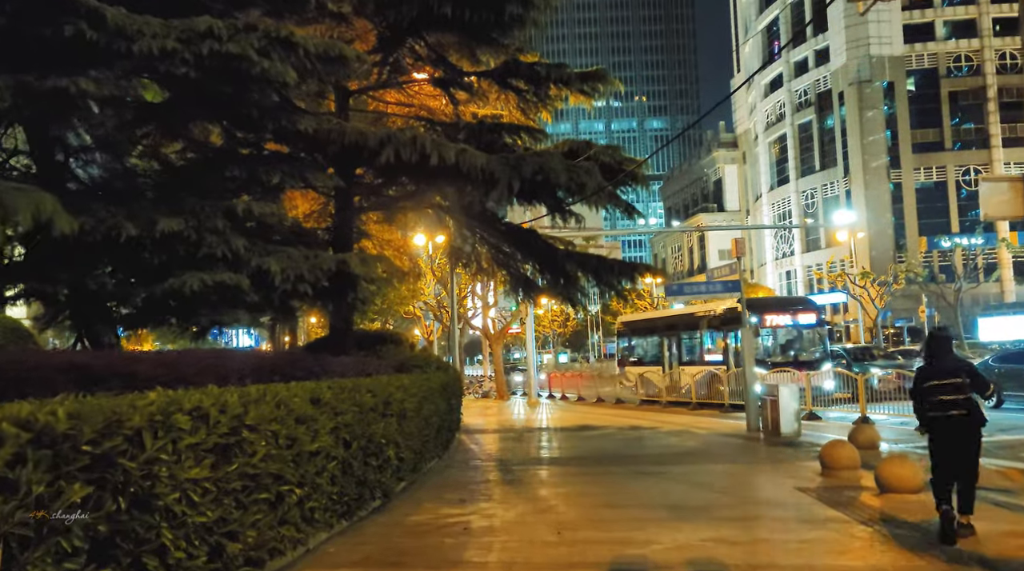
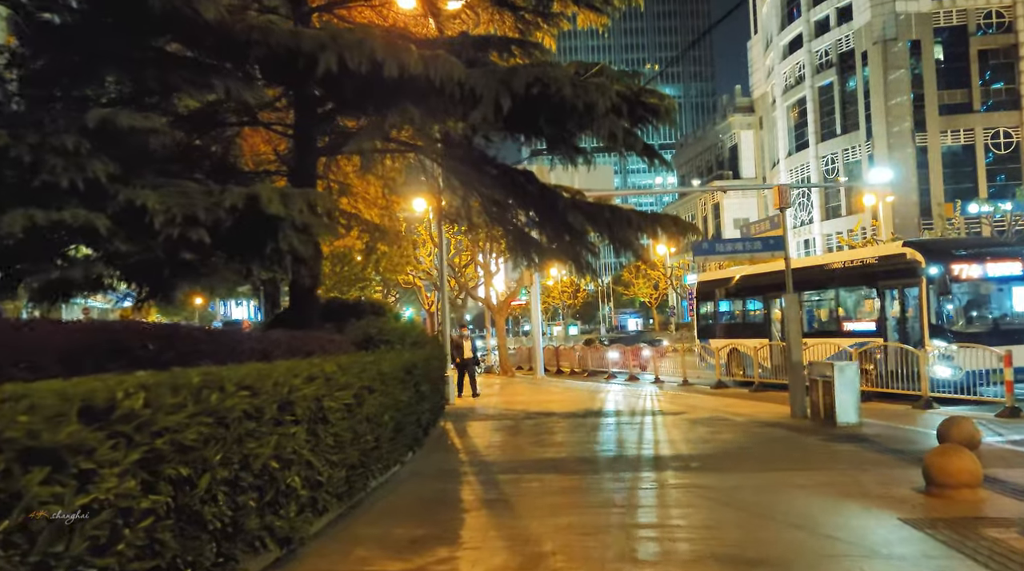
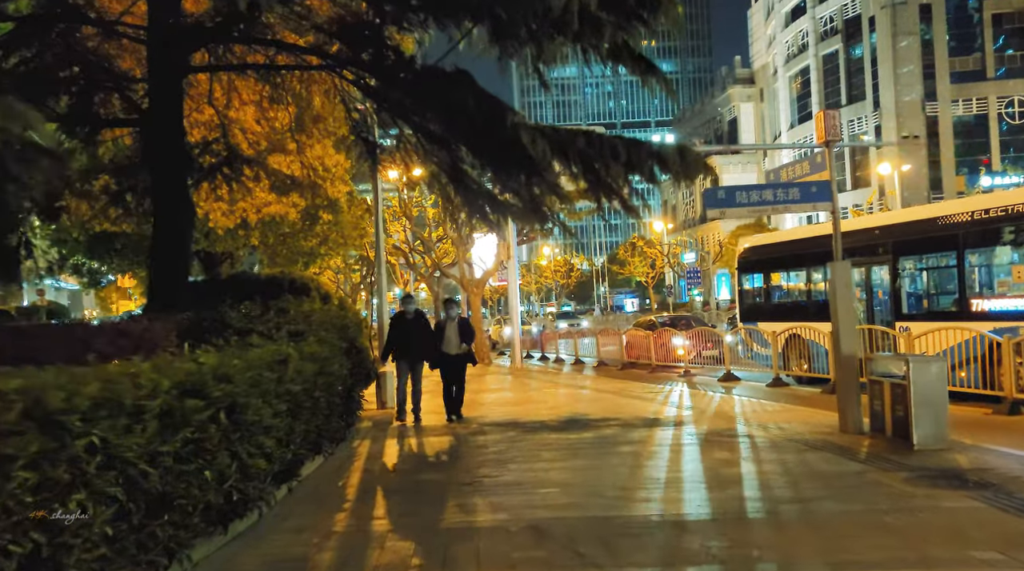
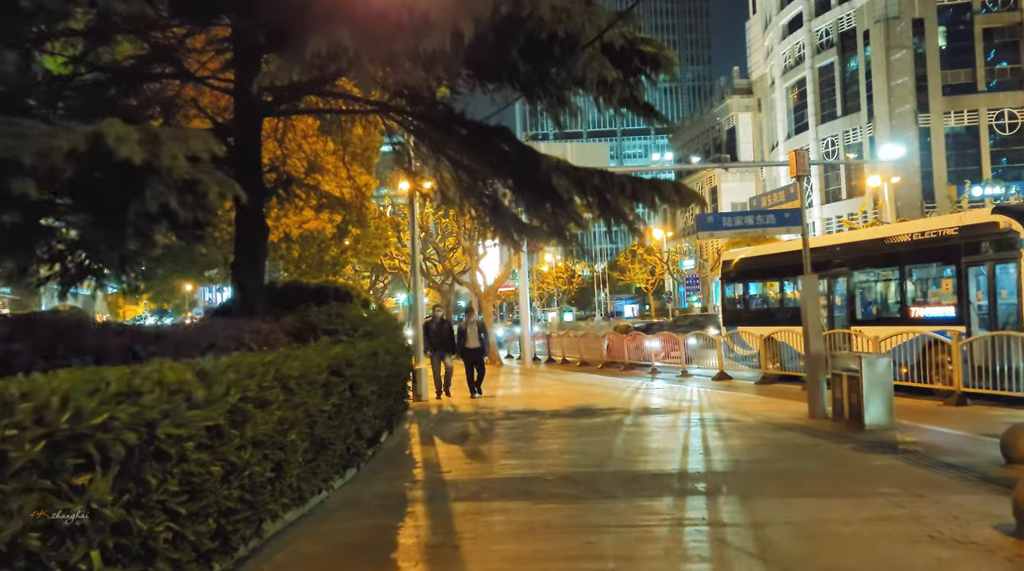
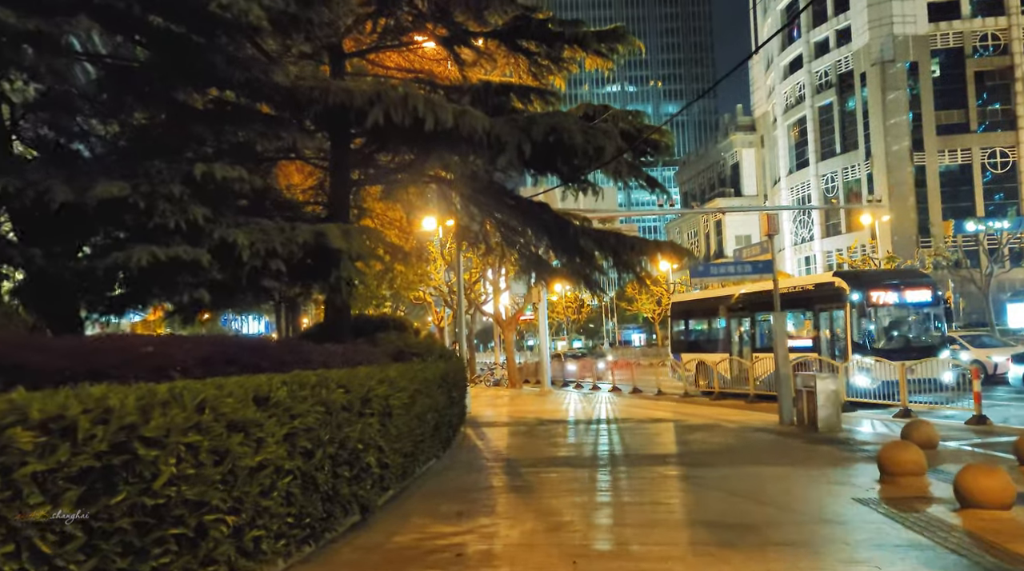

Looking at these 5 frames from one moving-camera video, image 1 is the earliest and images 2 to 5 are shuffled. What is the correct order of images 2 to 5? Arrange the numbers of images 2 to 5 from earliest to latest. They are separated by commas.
5, 2, 4, 3
